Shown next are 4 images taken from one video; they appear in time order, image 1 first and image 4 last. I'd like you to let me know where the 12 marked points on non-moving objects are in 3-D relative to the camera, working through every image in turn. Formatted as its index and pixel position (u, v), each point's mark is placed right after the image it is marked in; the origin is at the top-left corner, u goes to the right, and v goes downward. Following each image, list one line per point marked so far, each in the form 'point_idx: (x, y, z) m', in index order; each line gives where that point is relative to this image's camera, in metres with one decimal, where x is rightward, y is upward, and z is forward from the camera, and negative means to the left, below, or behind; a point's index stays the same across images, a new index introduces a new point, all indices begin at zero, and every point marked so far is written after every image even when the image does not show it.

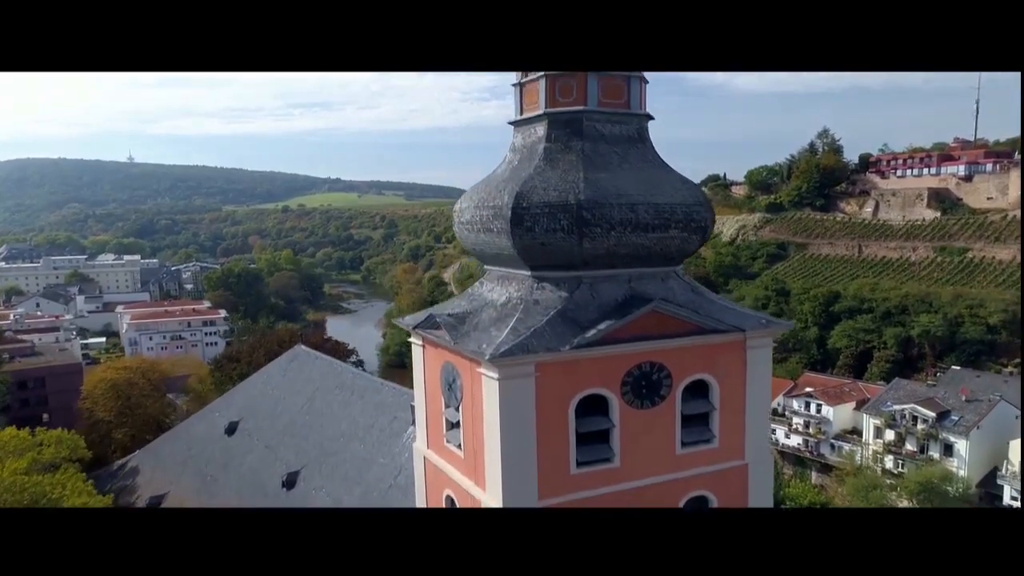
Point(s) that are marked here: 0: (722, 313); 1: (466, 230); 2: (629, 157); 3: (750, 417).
0: (+1.7, -0.2, +6.7) m
1: (-0.4, +0.5, +6.9) m
2: (+0.9, +1.0, +6.5) m
3: (+2.0, -1.1, +6.8) m
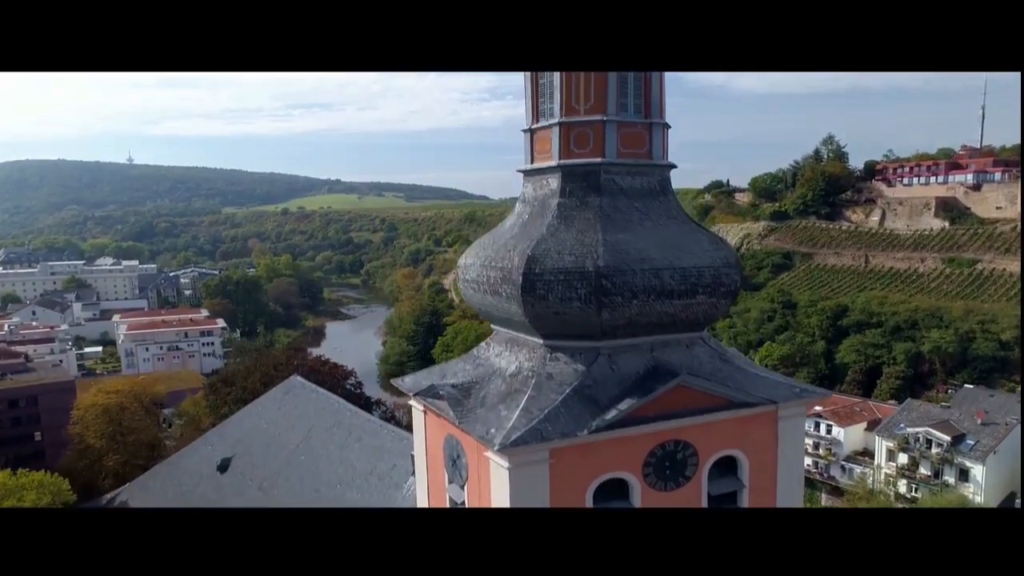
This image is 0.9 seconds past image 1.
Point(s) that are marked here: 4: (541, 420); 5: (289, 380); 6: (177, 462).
0: (+1.8, -0.7, +6.1) m
1: (-0.3, 0.0, +6.3) m
2: (+1.0, +0.5, +5.9) m
3: (+2.1, -1.6, +6.3) m
4: (+0.2, -0.9, +5.3) m
5: (-4.0, -1.7, +14.5) m
6: (-5.8, -3.0, +14.2) m
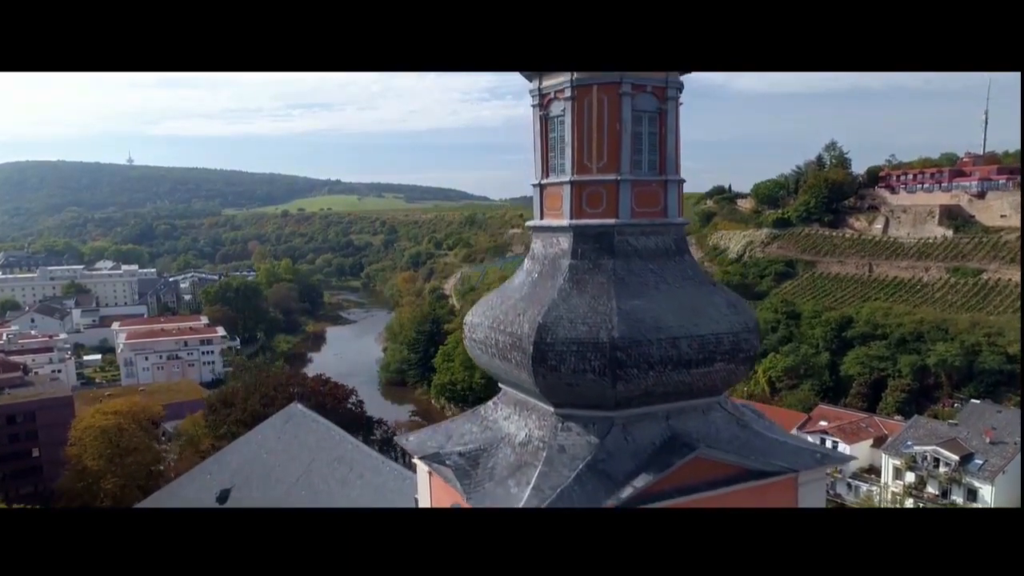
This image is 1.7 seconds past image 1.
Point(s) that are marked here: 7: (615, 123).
0: (+1.9, -1.2, +5.9) m
1: (-0.2, -0.5, +6.1) m
2: (+1.1, +0.1, +5.7) m
3: (+2.2, -2.0, +6.0) m
4: (+0.3, -1.3, +5.1) m
5: (-4.0, -2.1, +14.3) m
6: (-5.8, -3.5, +14.0) m
7: (+0.8, +1.1, +6.1) m
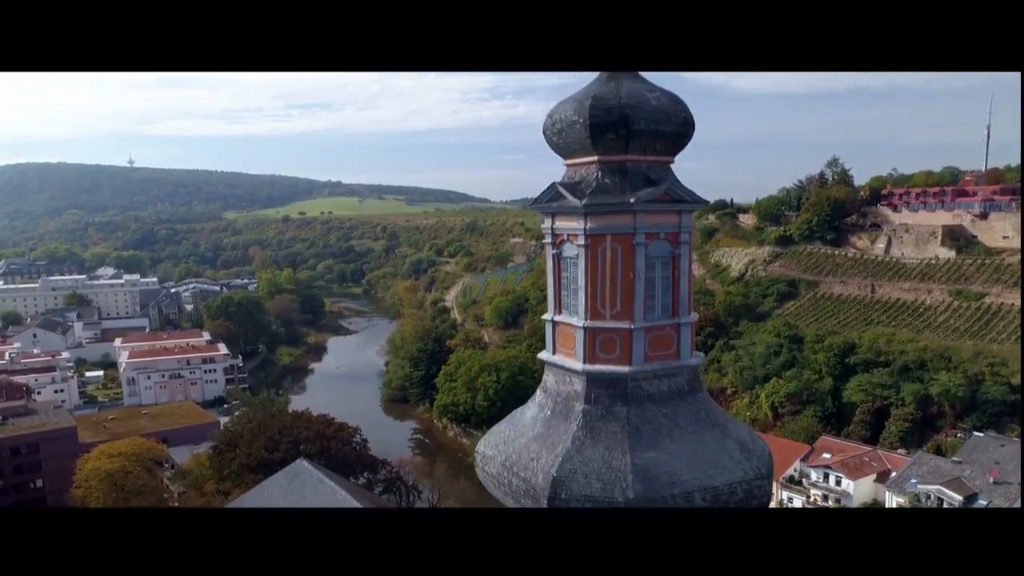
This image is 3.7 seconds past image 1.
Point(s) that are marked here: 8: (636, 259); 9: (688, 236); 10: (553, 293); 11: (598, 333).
0: (+2.0, -2.2, +5.9) m
1: (-0.2, -1.5, +6.1) m
2: (+1.2, -0.9, +5.7) m
3: (+2.2, -3.1, +6.0) m
4: (+0.3, -2.3, +5.1) m
5: (-3.9, -3.1, +14.3) m
6: (-5.7, -4.5, +14.0) m
7: (+0.9, +0.1, +6.1) m
8: (+0.9, +0.2, +6.0) m
9: (+1.4, +0.4, +6.2) m
10: (+0.3, 0.0, +6.1) m
11: (+0.6, -0.3, +5.7) m
